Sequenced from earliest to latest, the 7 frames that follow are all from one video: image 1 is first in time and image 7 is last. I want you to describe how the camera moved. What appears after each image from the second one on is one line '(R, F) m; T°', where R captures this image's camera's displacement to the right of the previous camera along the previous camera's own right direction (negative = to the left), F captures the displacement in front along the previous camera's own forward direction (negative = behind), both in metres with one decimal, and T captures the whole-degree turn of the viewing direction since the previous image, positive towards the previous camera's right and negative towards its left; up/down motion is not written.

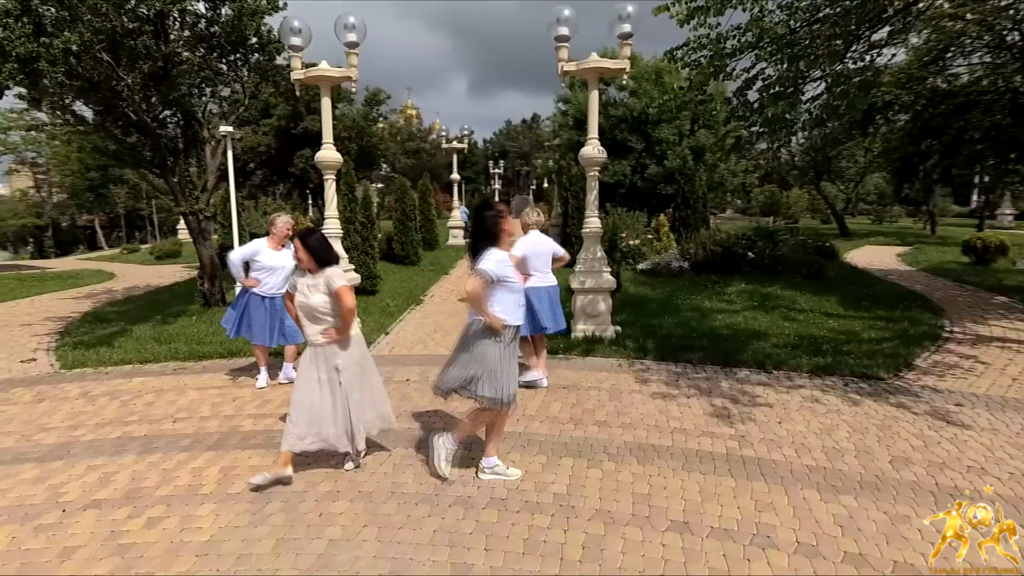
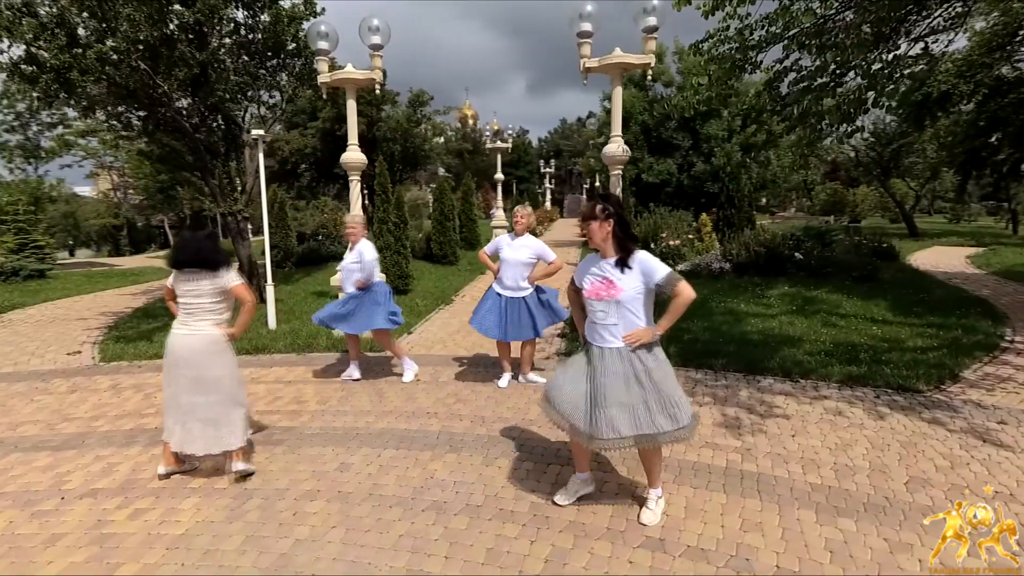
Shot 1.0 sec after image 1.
(+0.4, +0.1) m; -6°
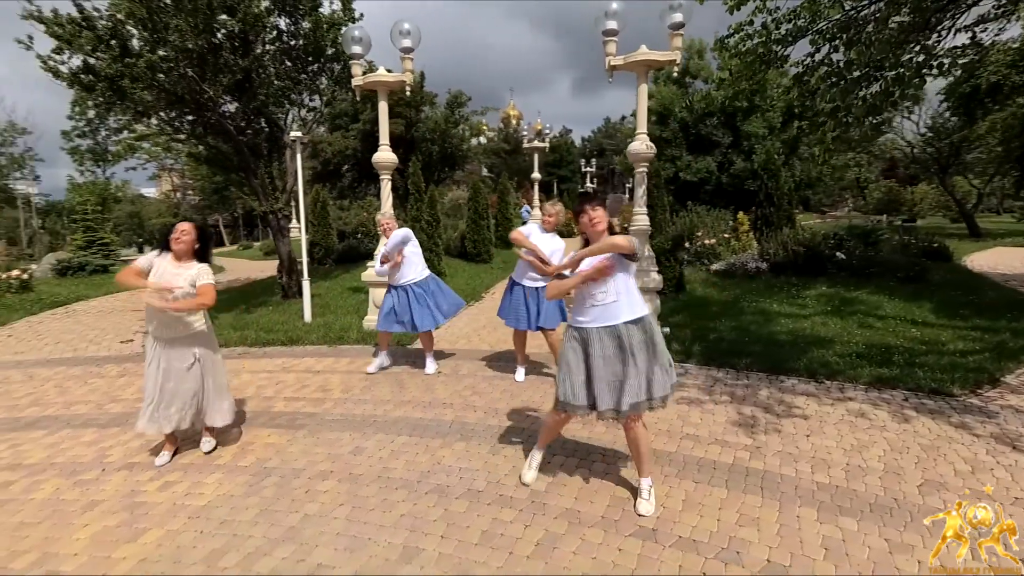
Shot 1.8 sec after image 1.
(+0.2, -0.1) m; -4°
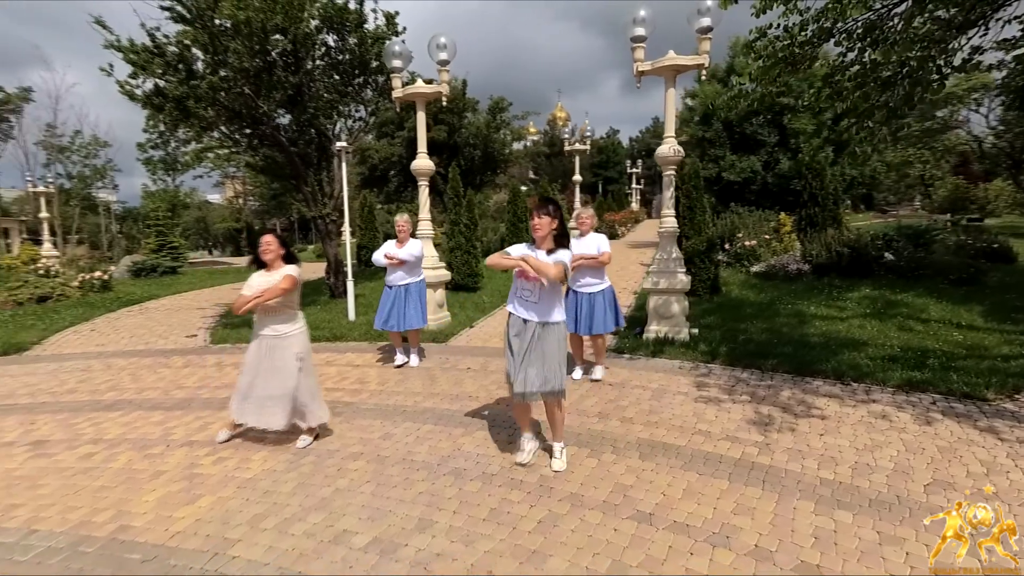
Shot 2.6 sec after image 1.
(+0.2, -0.3) m; -5°
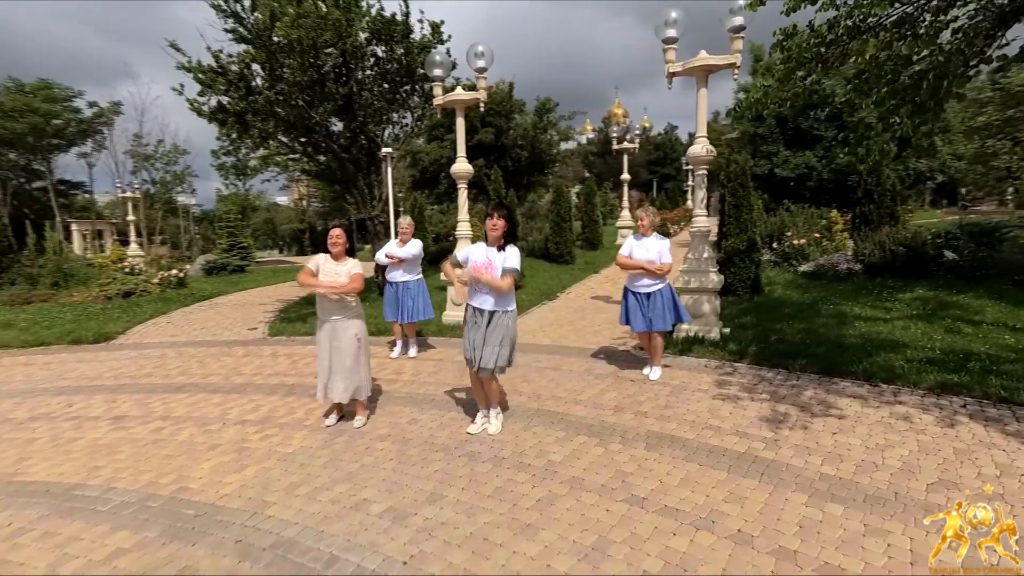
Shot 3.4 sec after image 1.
(+0.3, -0.3) m; -6°
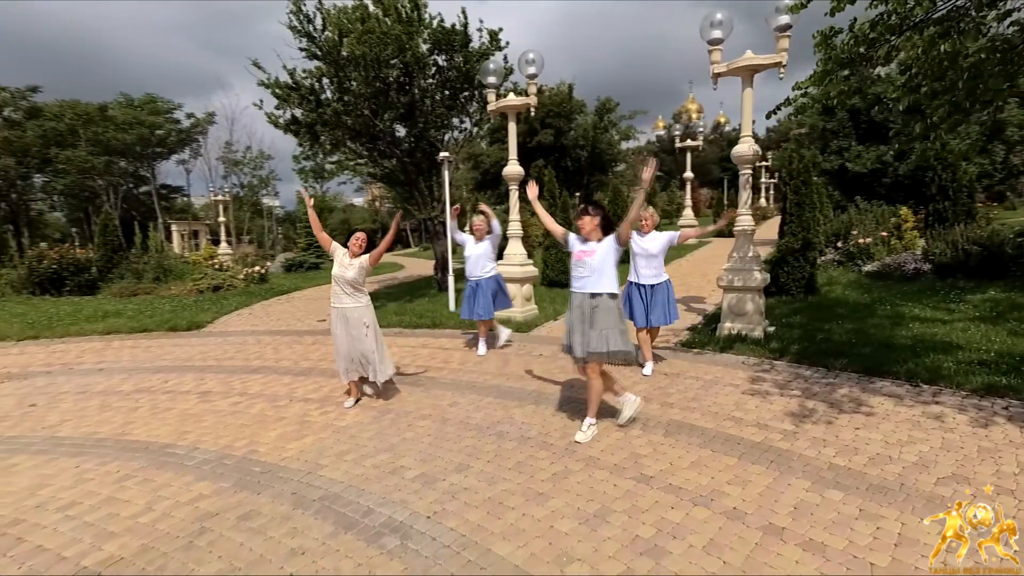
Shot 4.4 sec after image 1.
(+0.3, -0.4) m; -7°
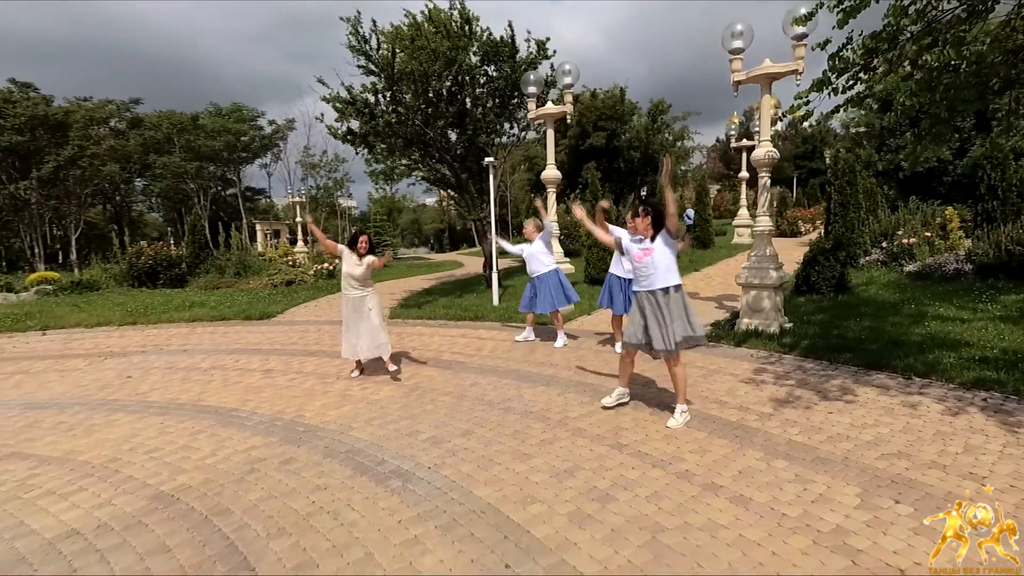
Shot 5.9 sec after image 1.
(+0.5, -0.6) m; -7°
